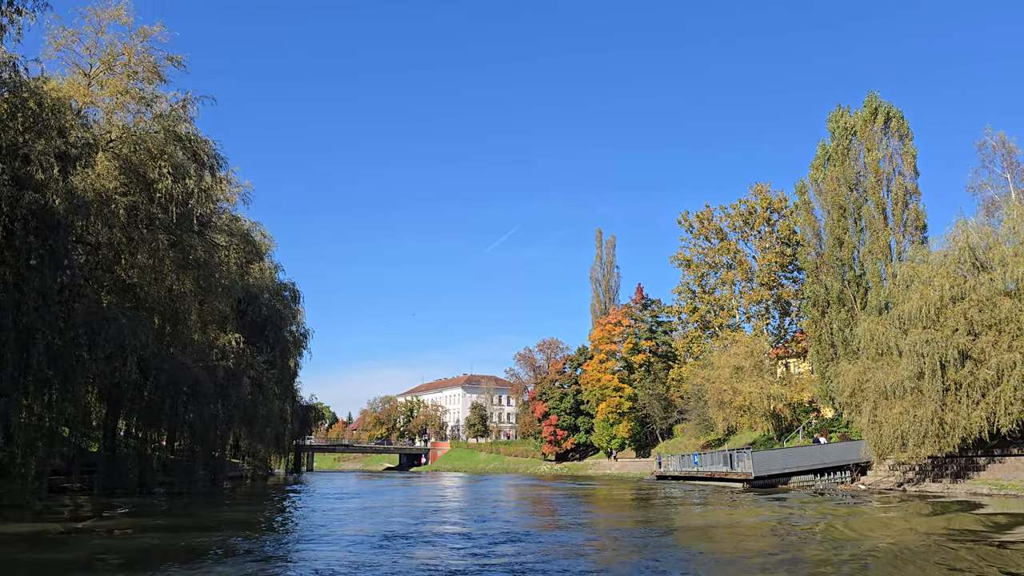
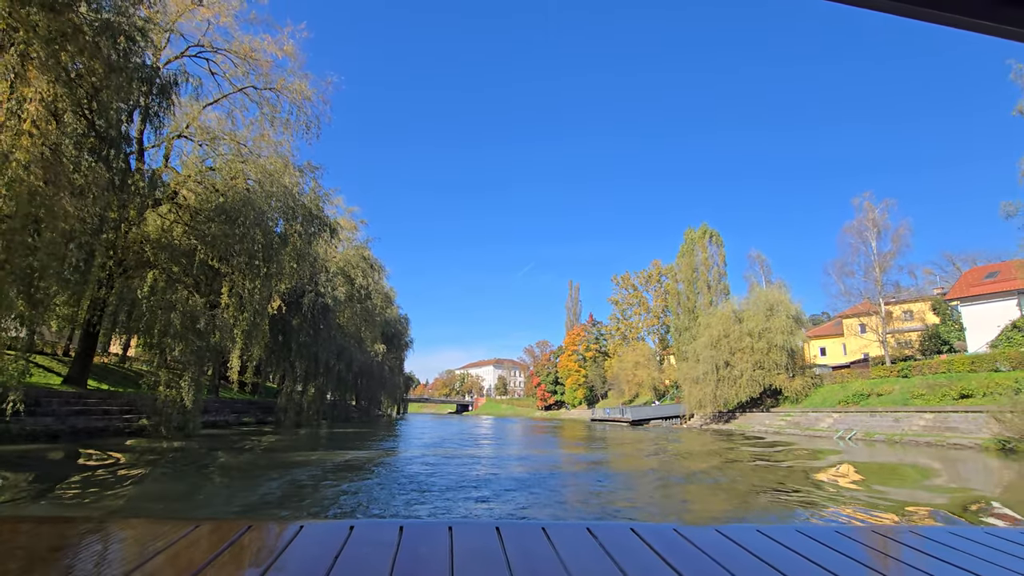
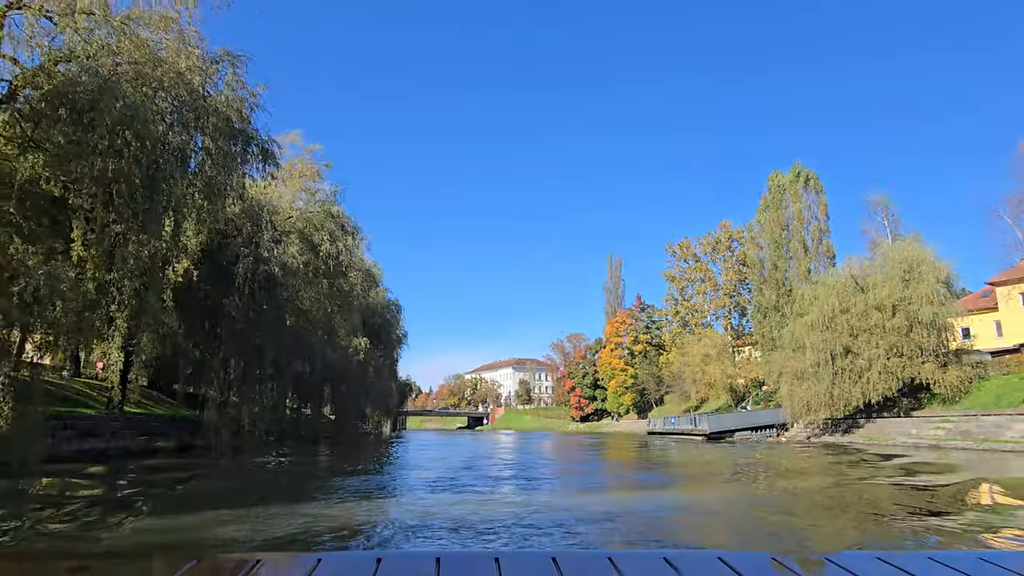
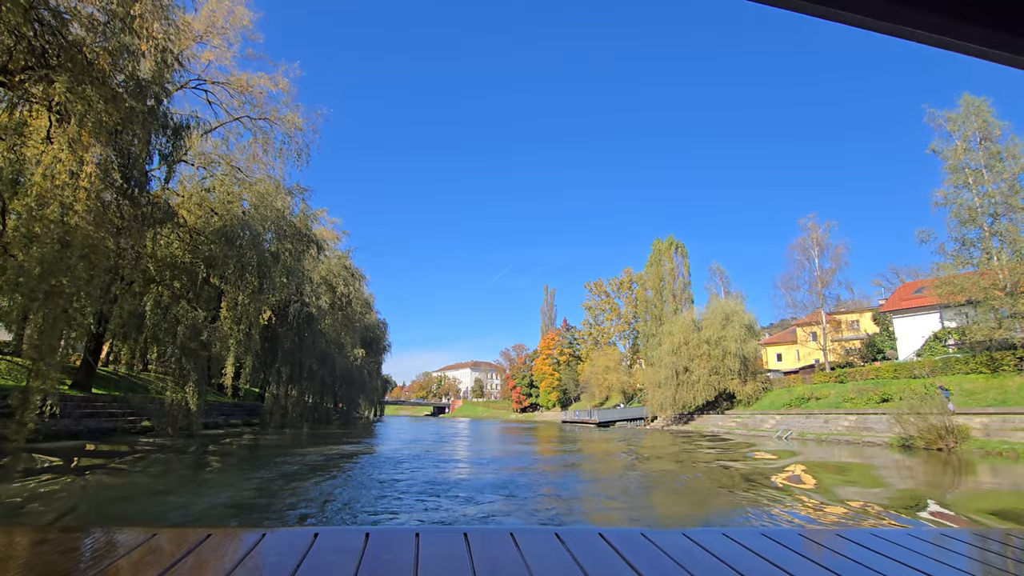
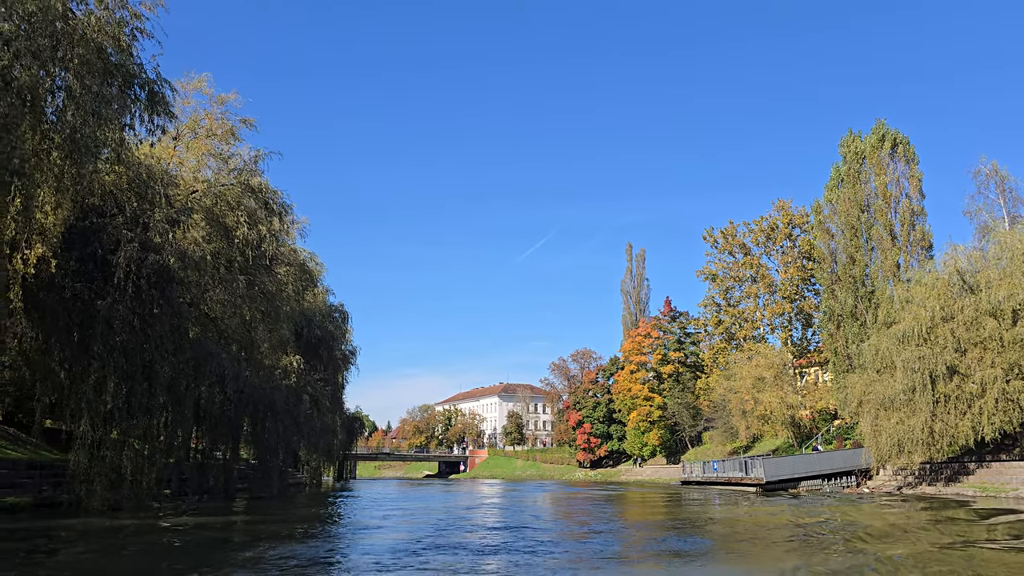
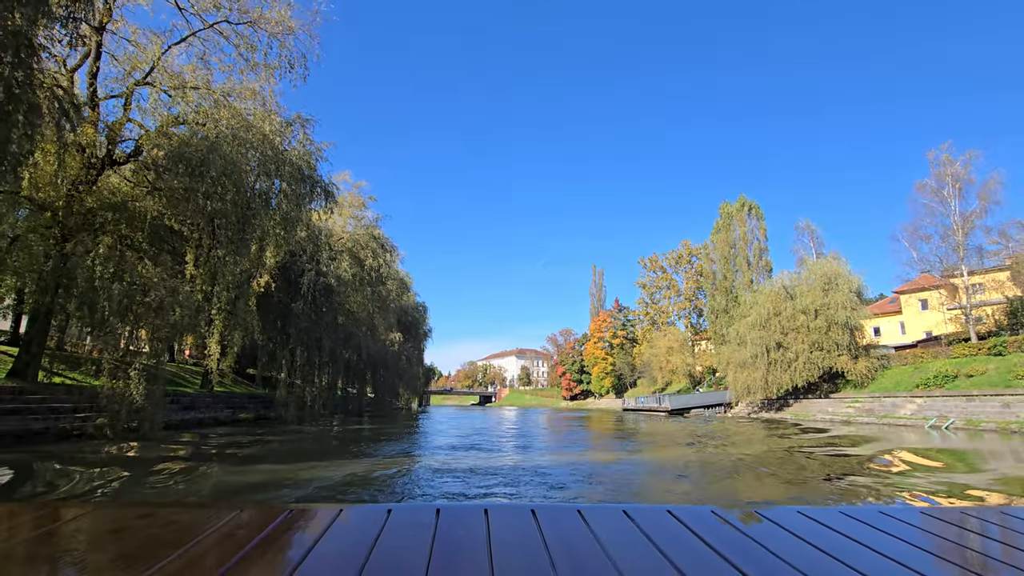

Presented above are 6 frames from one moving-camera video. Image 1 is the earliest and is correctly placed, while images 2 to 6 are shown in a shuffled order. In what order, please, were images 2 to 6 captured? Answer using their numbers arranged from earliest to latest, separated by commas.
5, 3, 6, 2, 4
